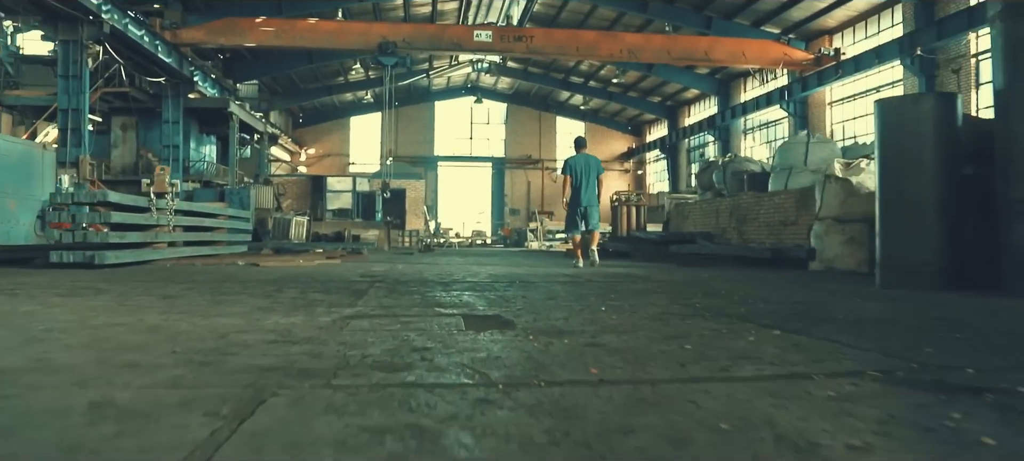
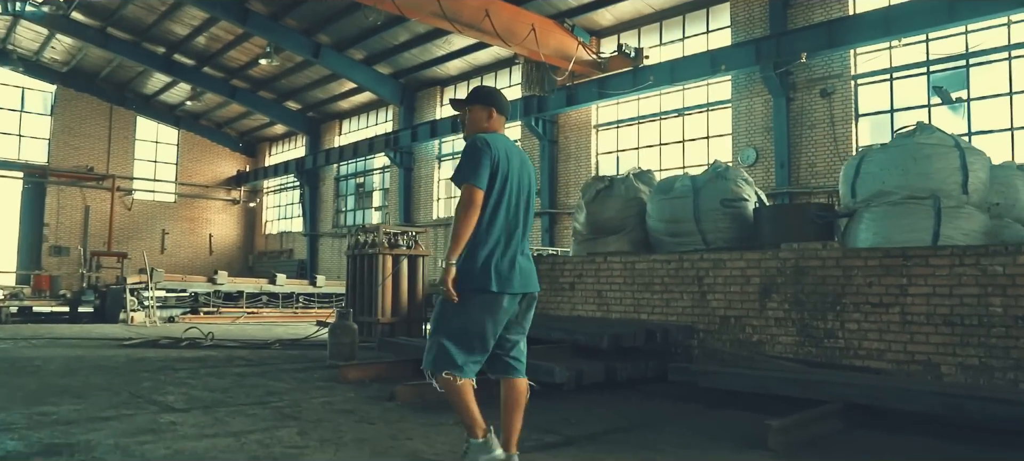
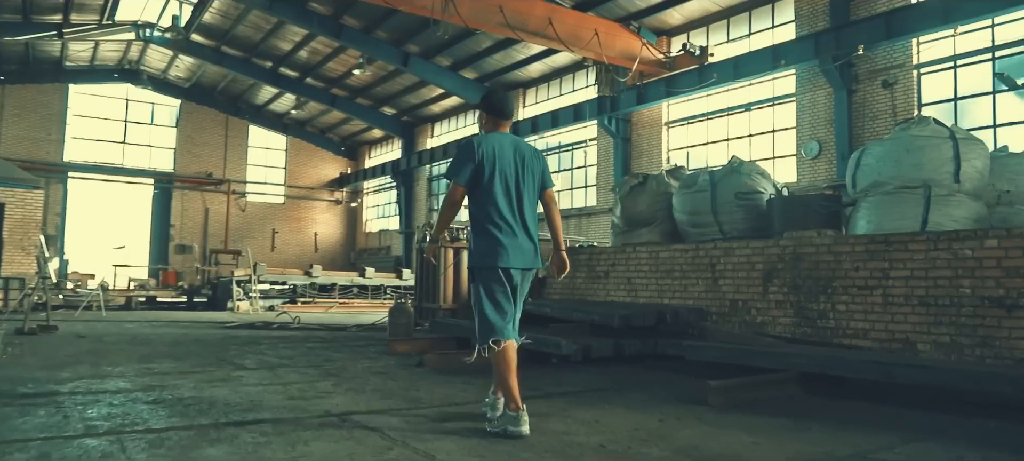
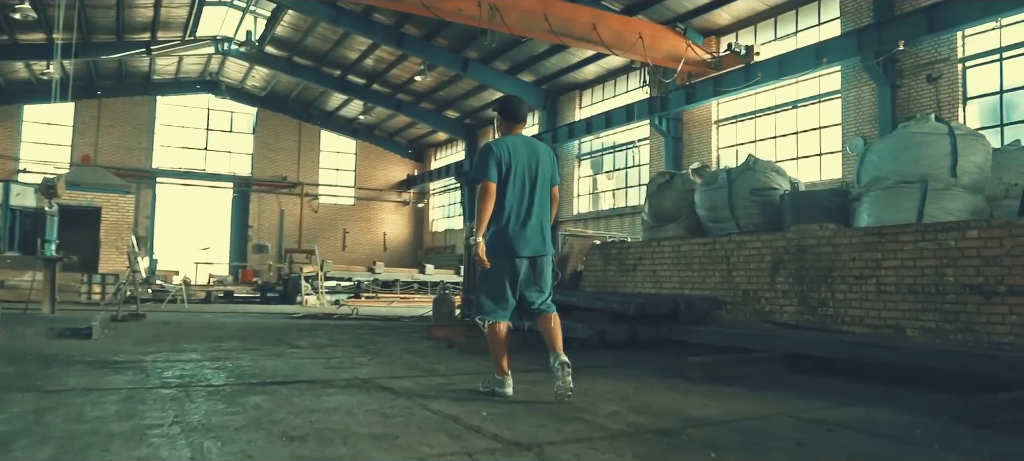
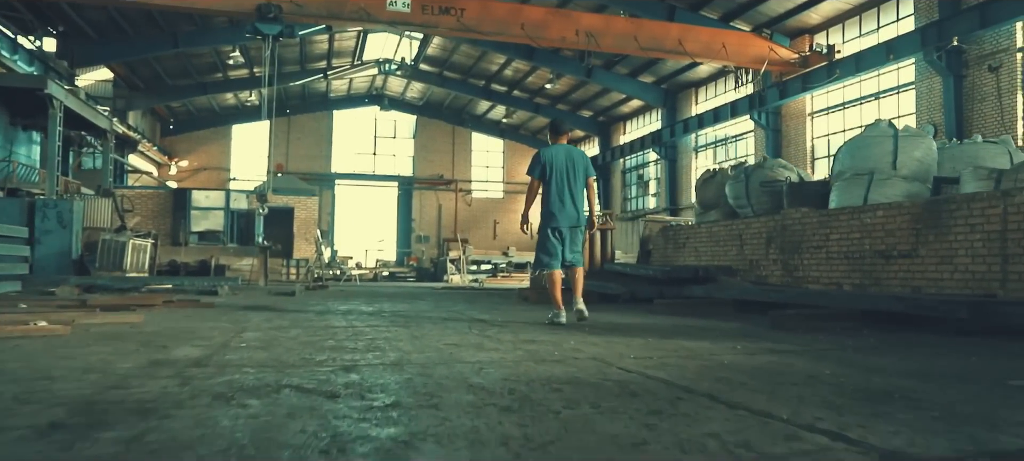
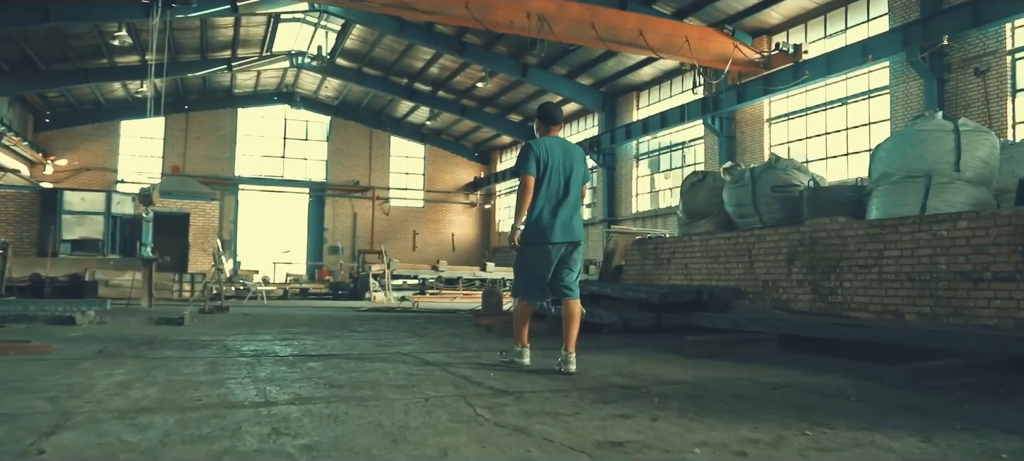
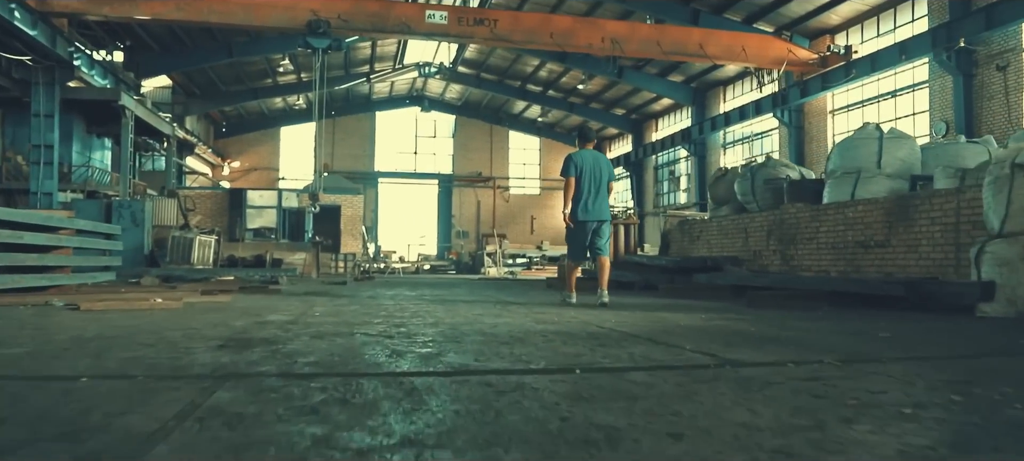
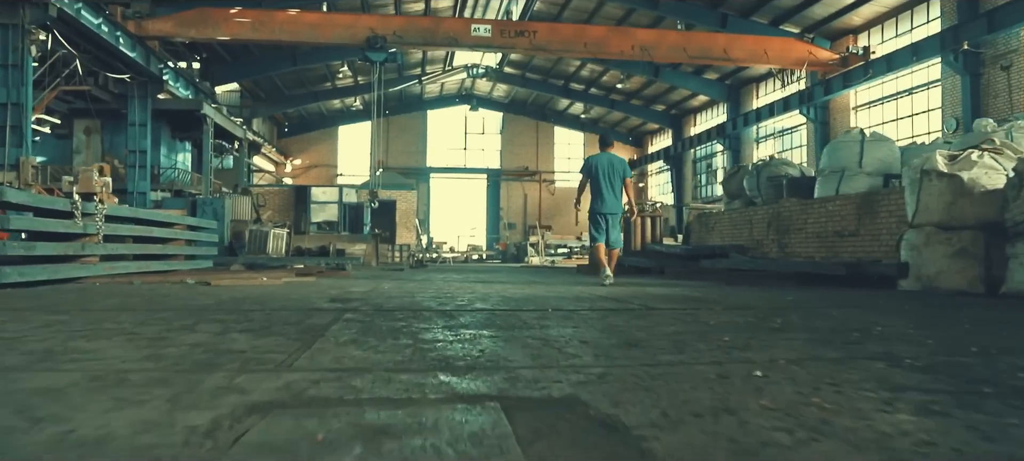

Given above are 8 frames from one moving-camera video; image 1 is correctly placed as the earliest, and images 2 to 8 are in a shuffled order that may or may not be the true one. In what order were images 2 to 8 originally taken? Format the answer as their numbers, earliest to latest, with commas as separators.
8, 7, 5, 6, 4, 3, 2
